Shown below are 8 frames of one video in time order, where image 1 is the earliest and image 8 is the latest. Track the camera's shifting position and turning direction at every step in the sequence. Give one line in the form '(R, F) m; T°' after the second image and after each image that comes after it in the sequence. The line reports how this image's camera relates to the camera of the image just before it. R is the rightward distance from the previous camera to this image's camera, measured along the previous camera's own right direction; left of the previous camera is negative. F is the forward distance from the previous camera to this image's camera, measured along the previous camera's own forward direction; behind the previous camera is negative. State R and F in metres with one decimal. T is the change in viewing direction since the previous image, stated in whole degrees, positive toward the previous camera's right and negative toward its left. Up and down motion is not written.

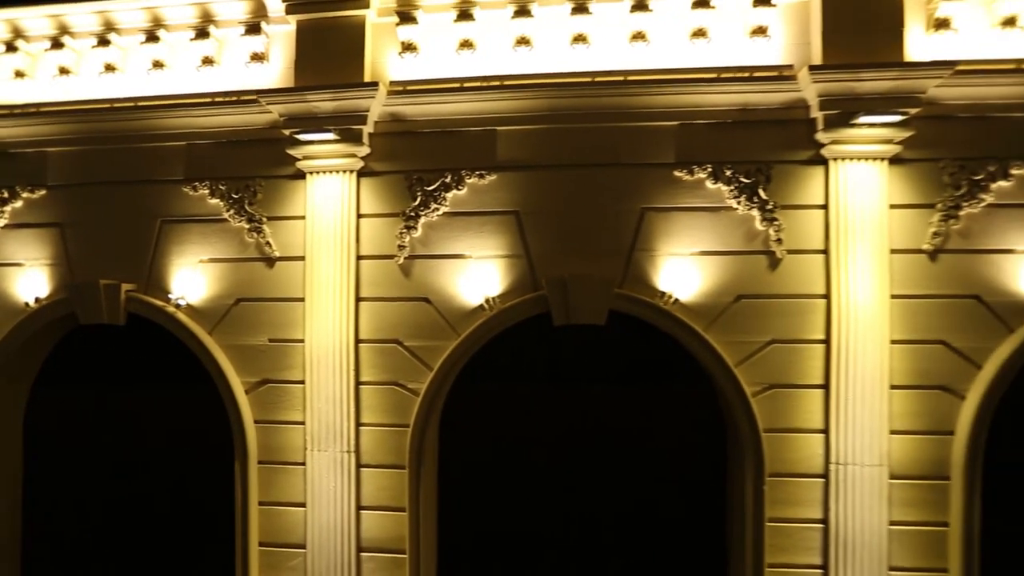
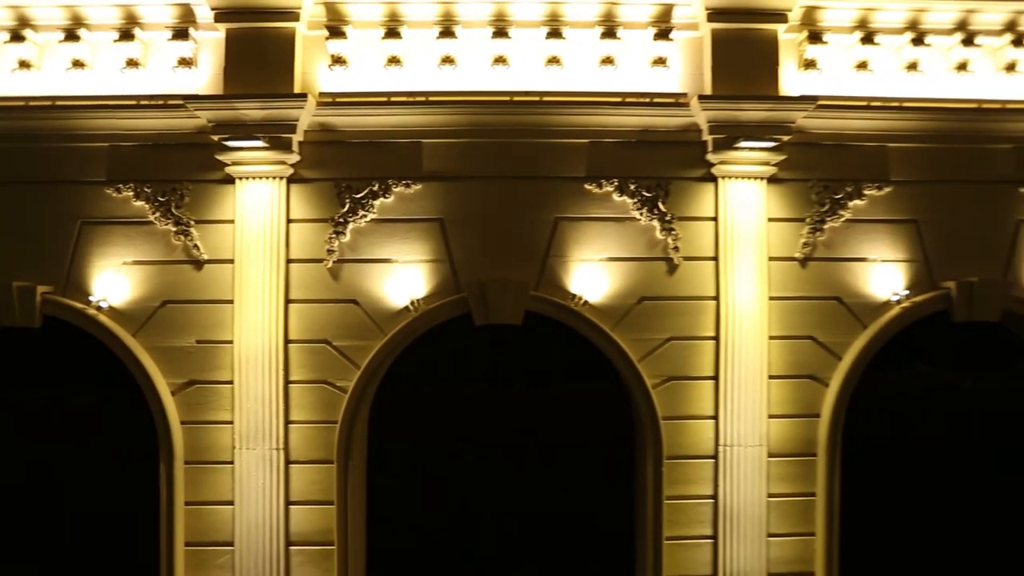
(+0.3, -0.4) m; +6°
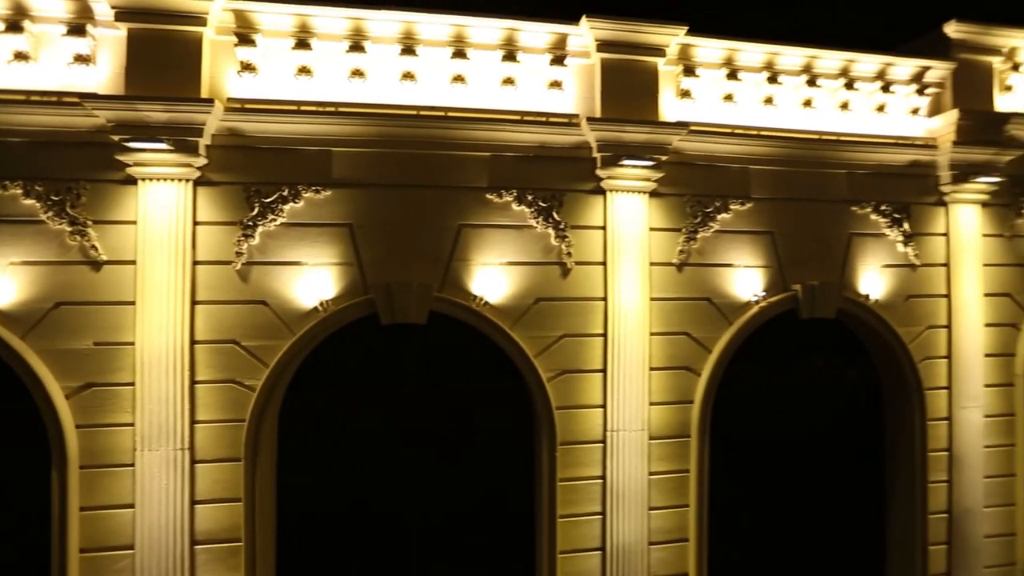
(+0.3, -0.4) m; +7°
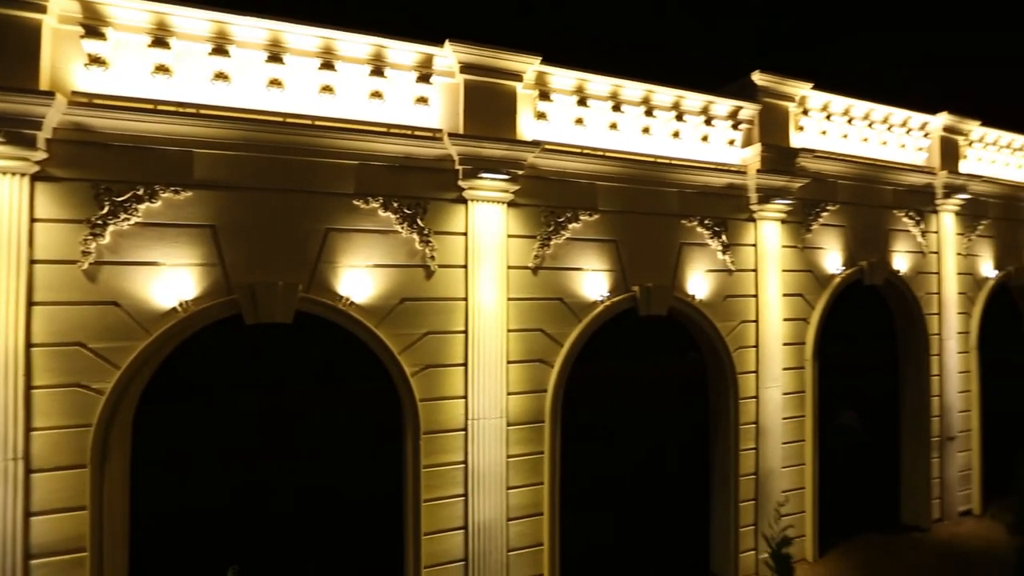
(+0.5, -0.5) m; +11°
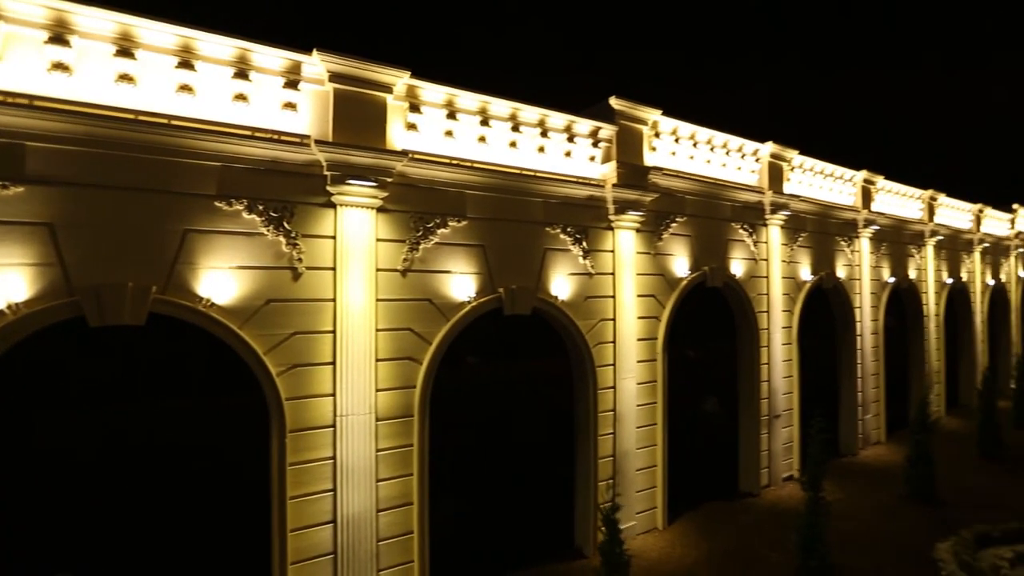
(+0.5, -0.5) m; +10°
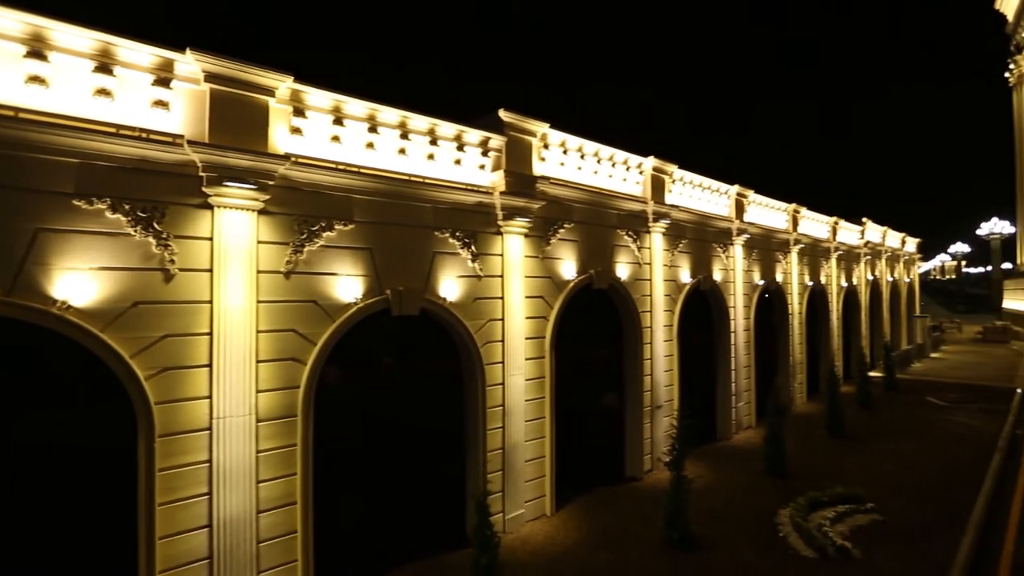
(+0.6, -0.5) m; +9°
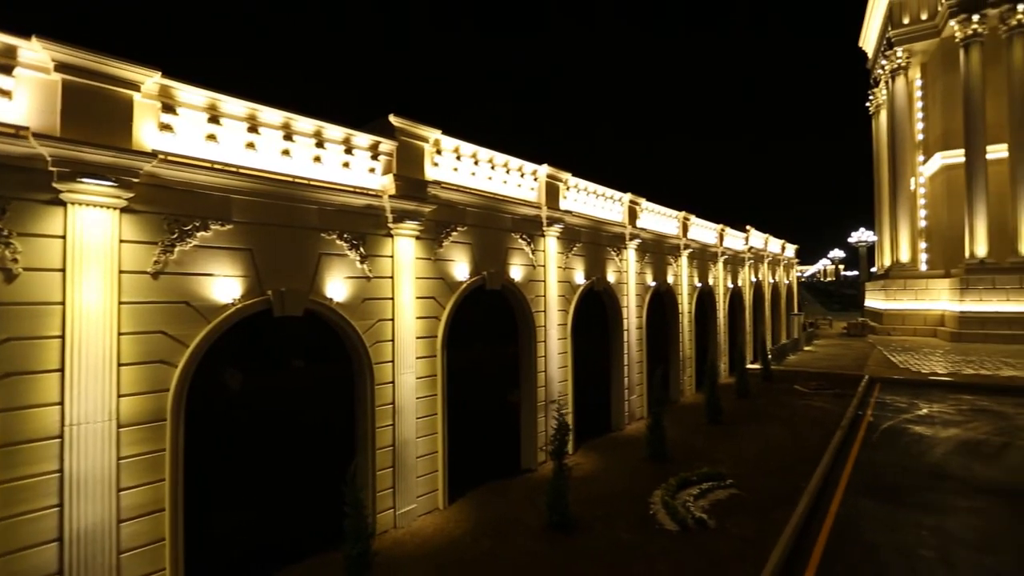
(+0.7, -0.5) m; +9°
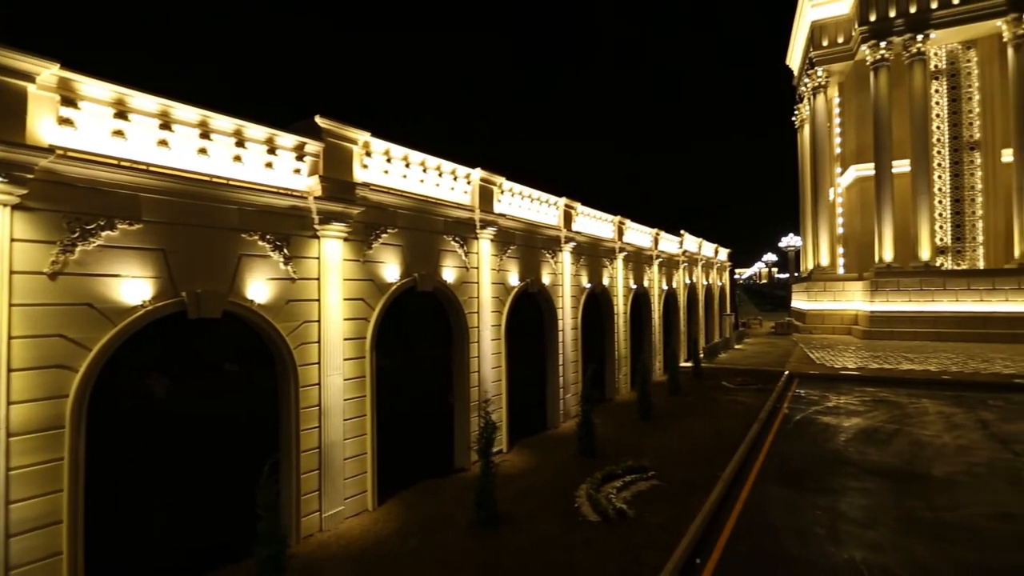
(+0.4, -0.3) m; +6°
